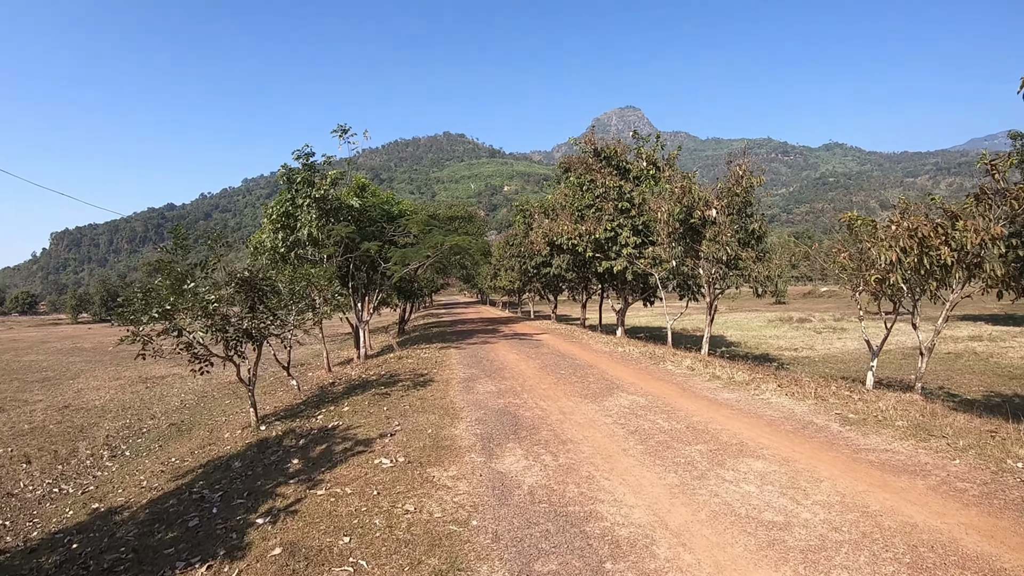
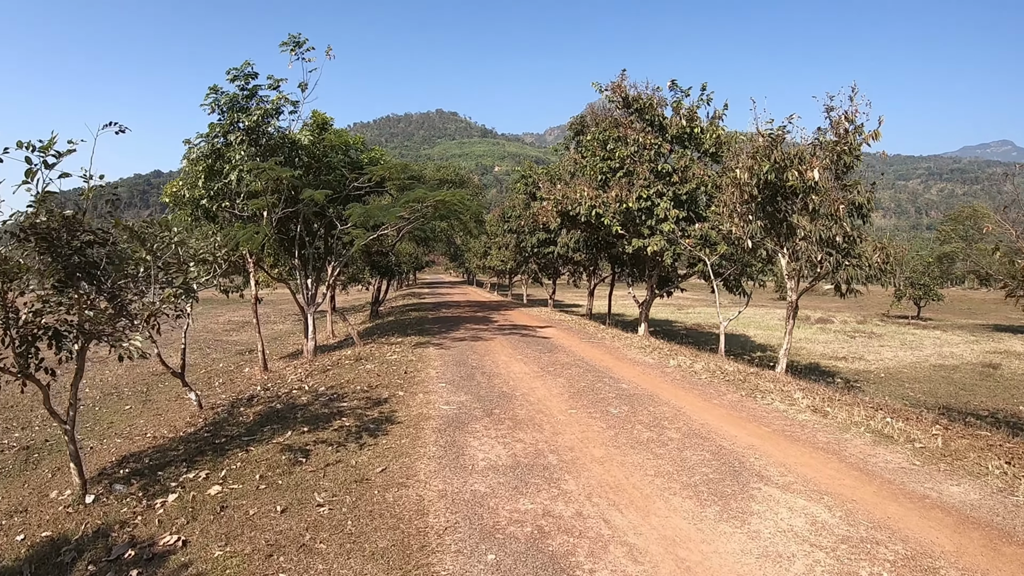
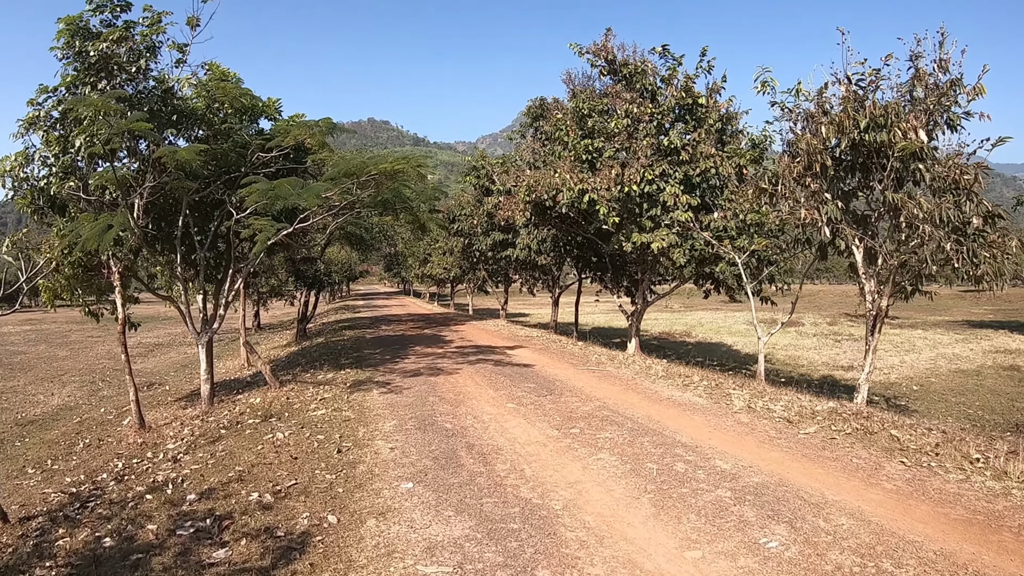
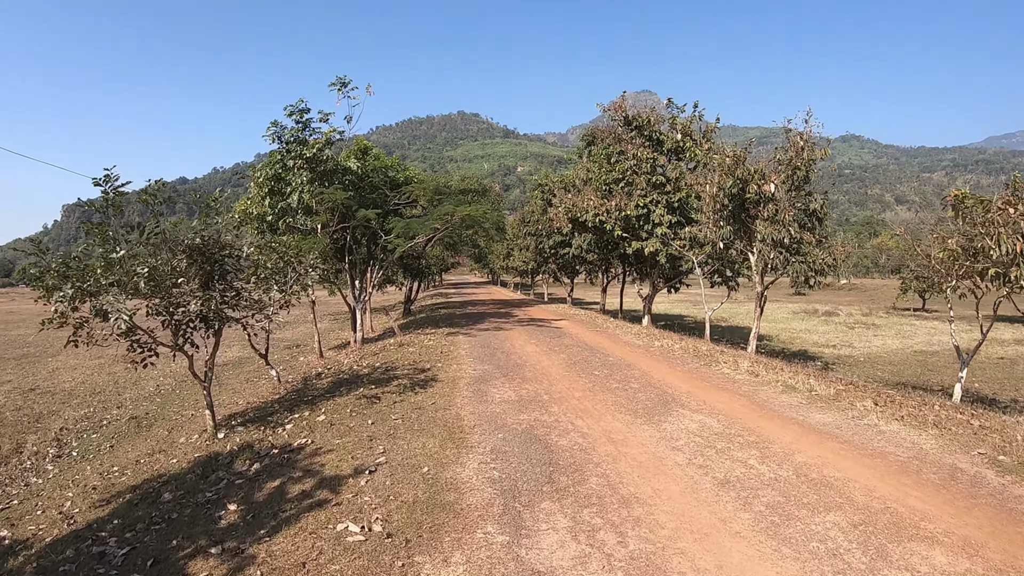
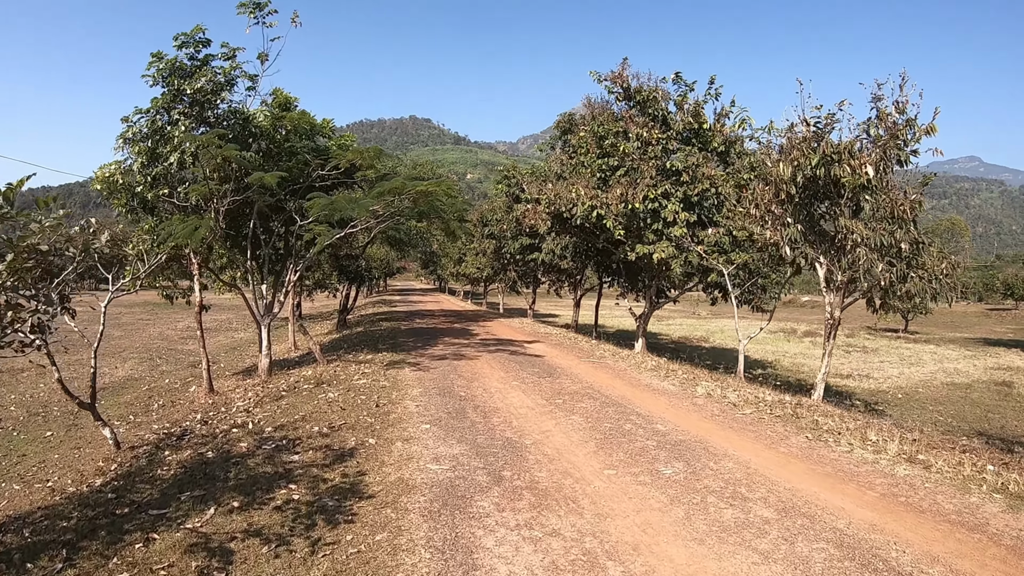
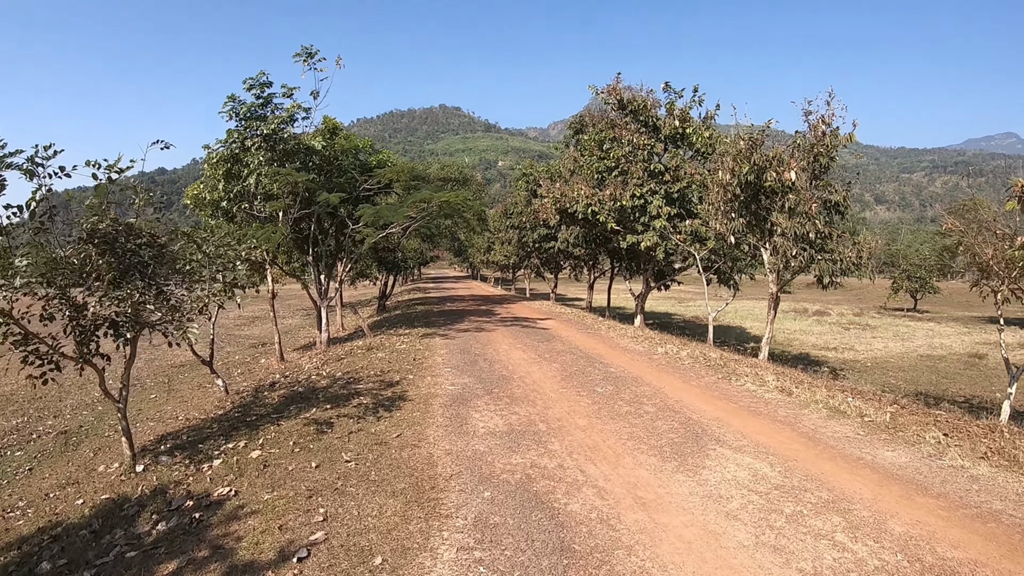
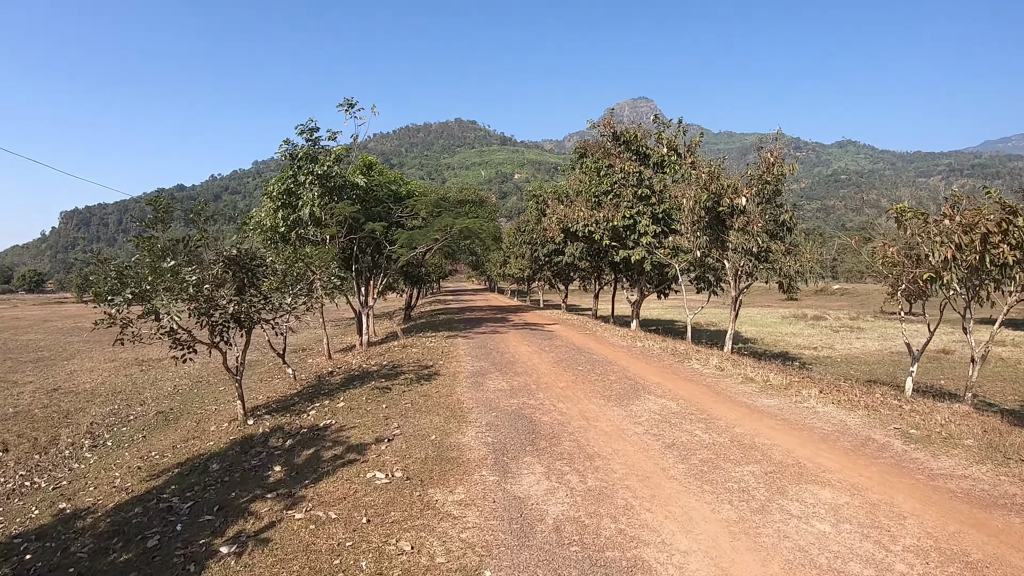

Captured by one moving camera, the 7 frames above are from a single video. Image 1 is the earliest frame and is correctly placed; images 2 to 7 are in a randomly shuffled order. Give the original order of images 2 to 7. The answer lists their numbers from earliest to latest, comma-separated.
7, 4, 6, 2, 5, 3
